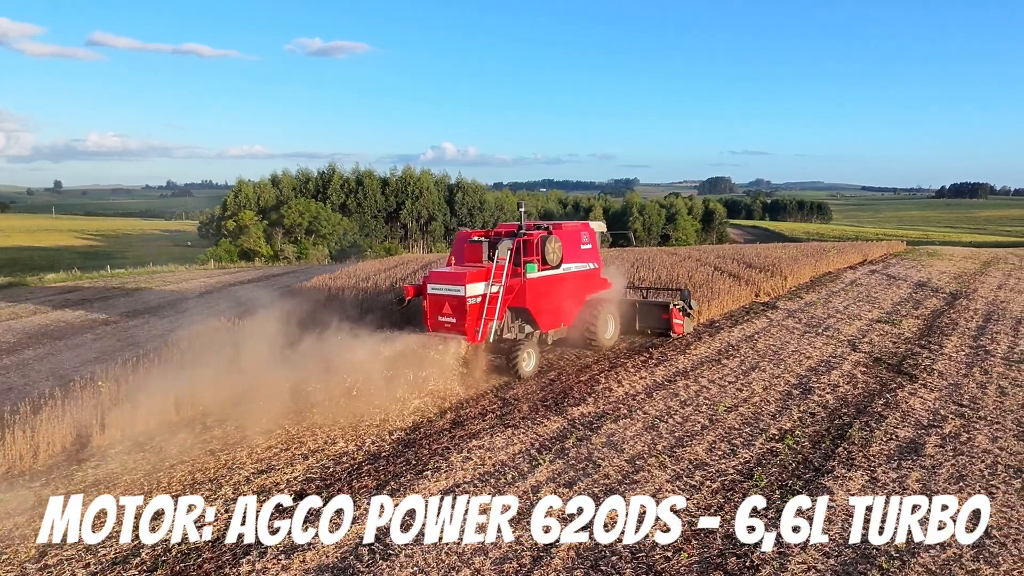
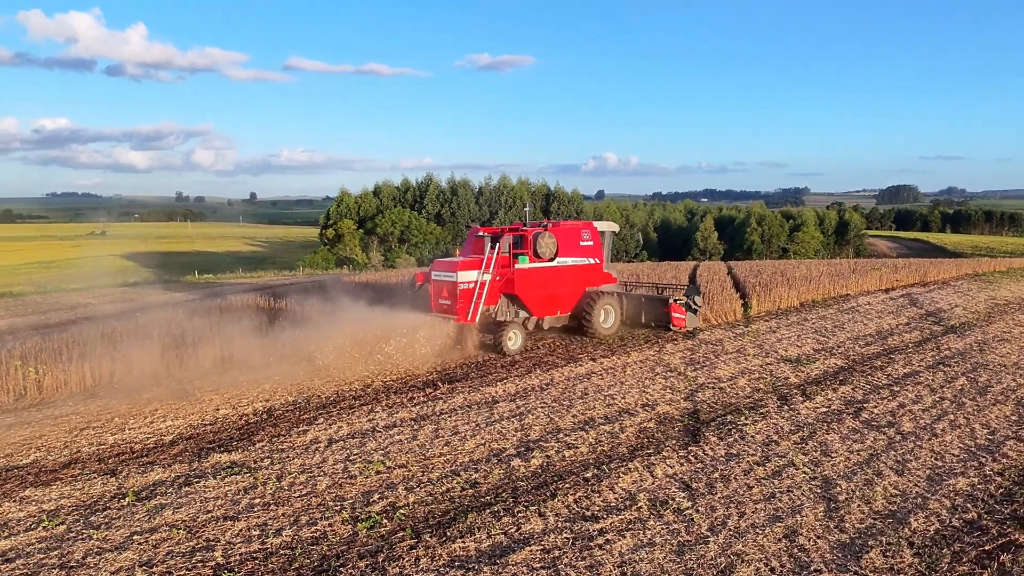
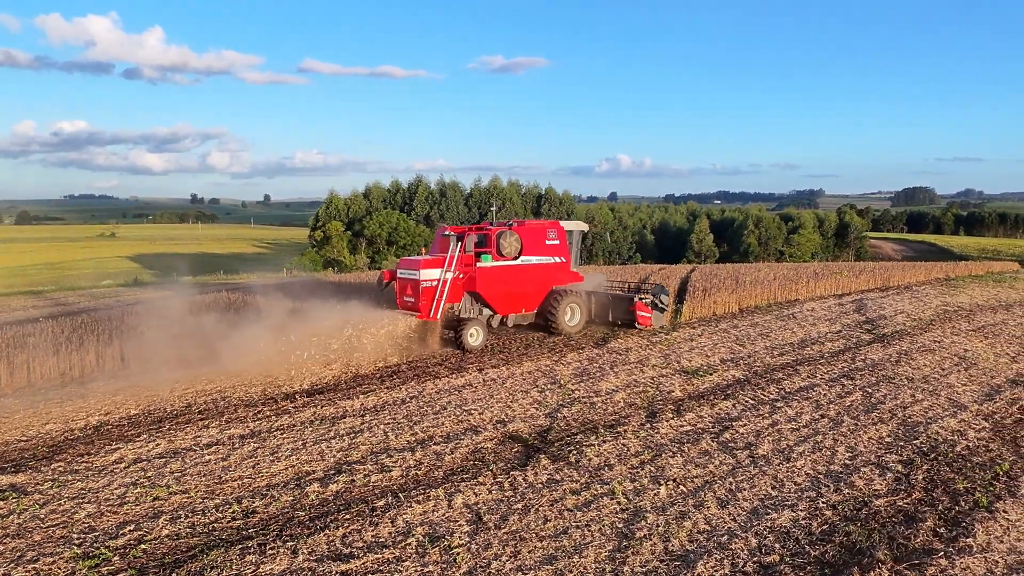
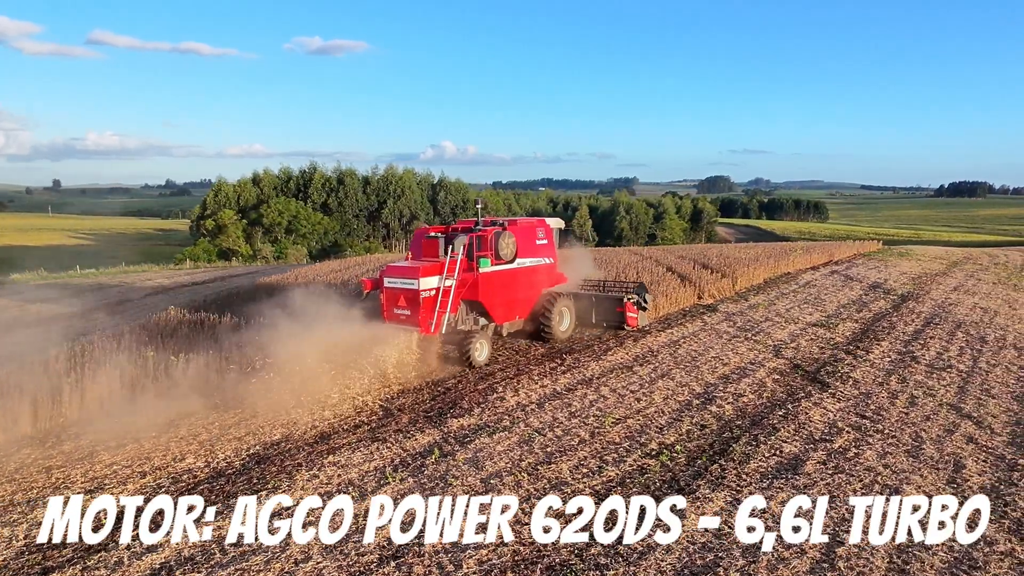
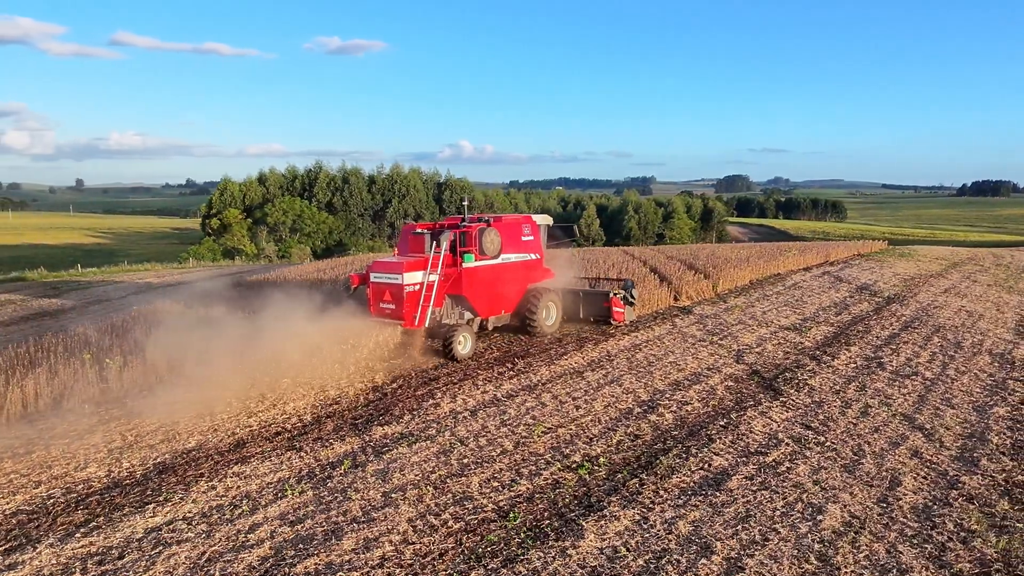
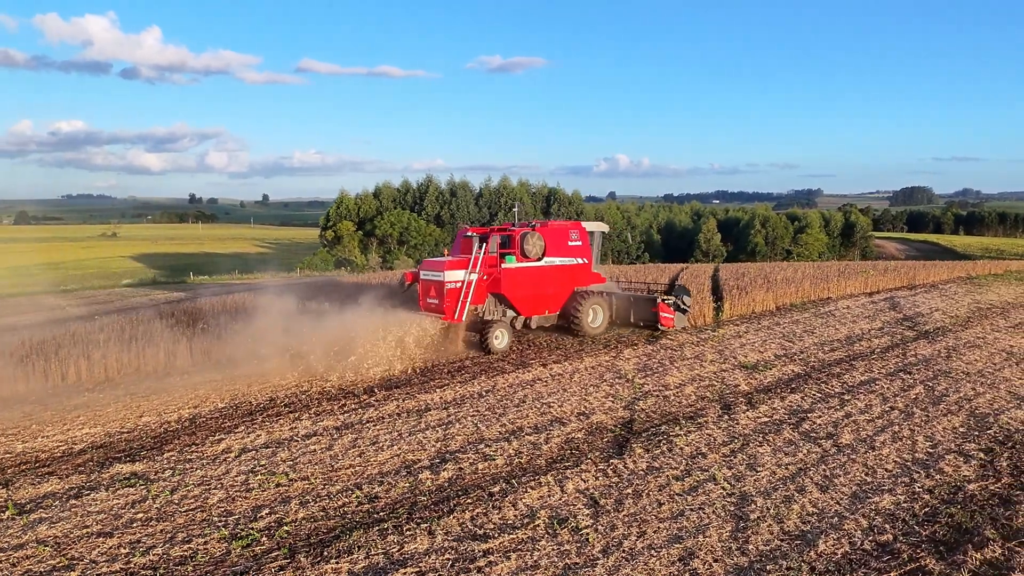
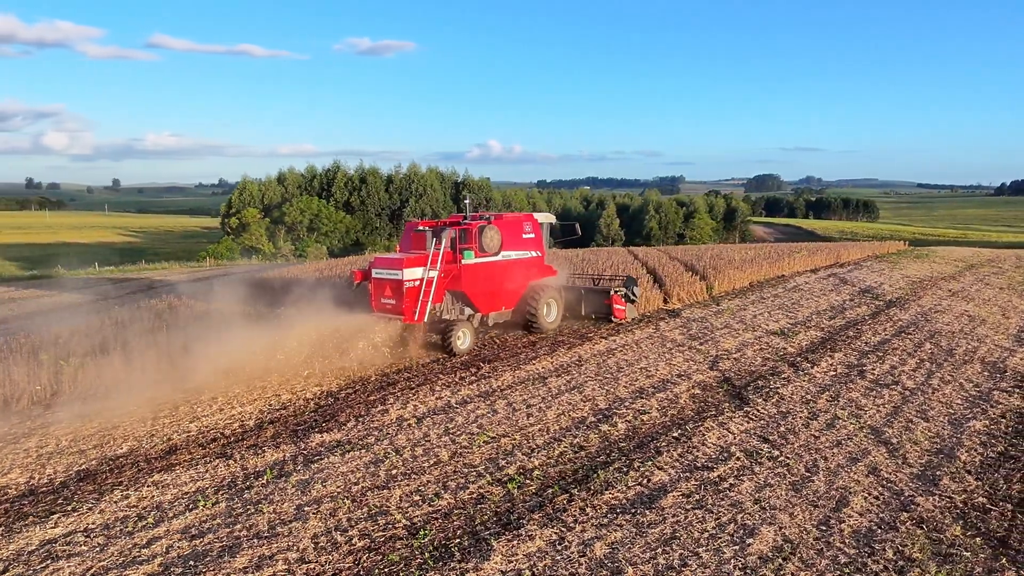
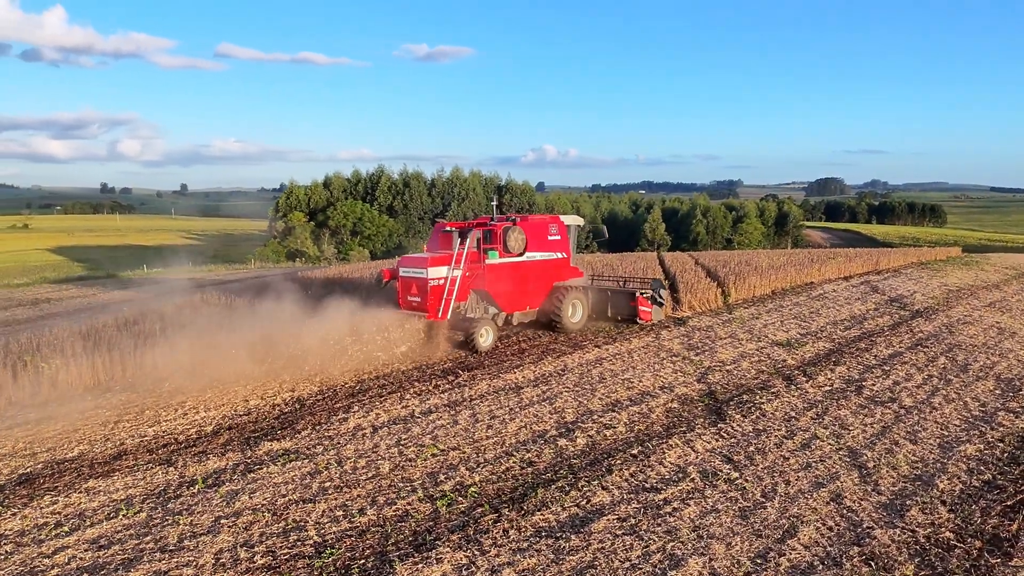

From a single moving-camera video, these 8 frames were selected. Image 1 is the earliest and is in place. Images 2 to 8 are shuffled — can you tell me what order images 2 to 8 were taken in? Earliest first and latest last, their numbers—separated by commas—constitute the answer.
4, 5, 7, 8, 2, 6, 3
